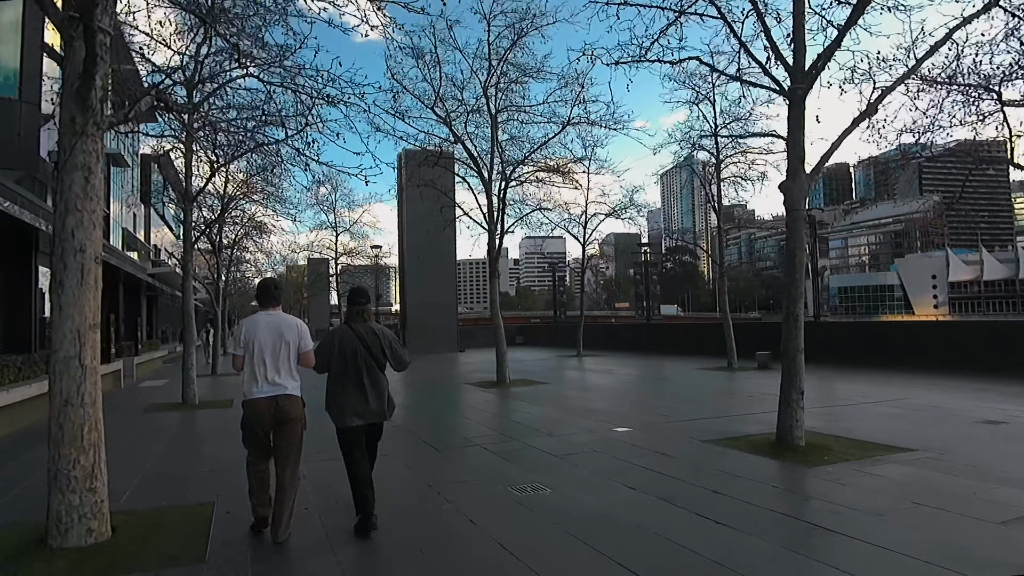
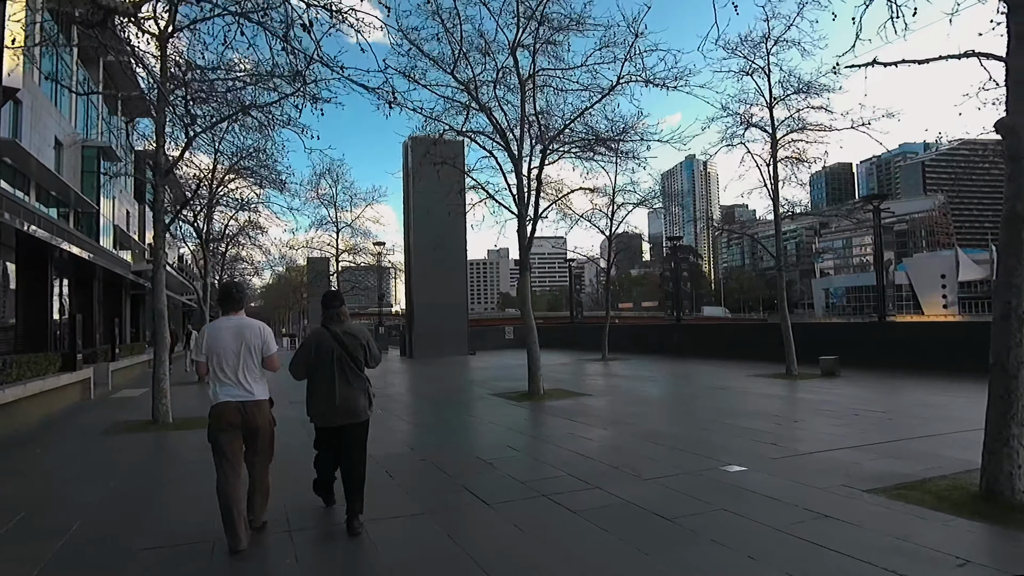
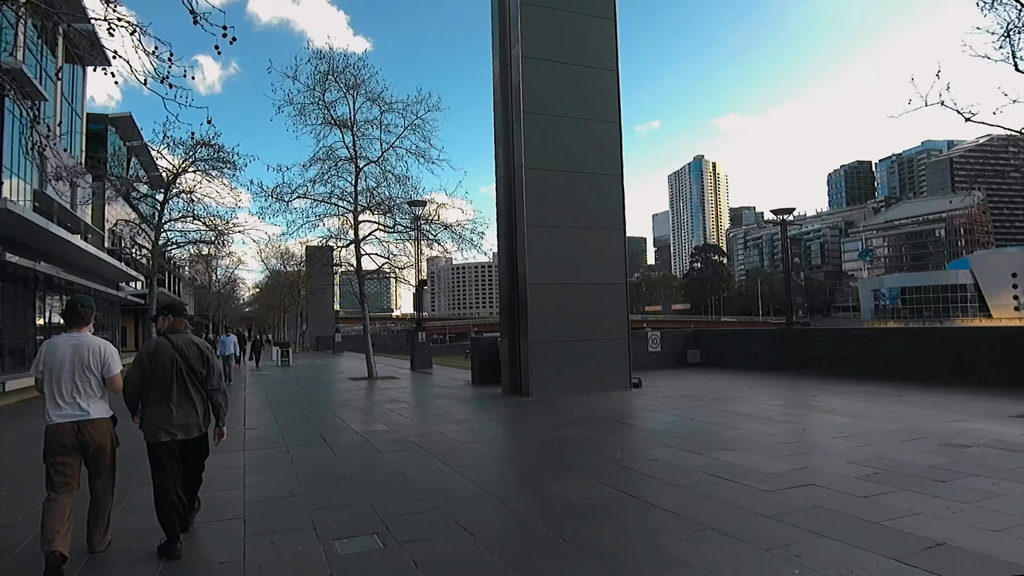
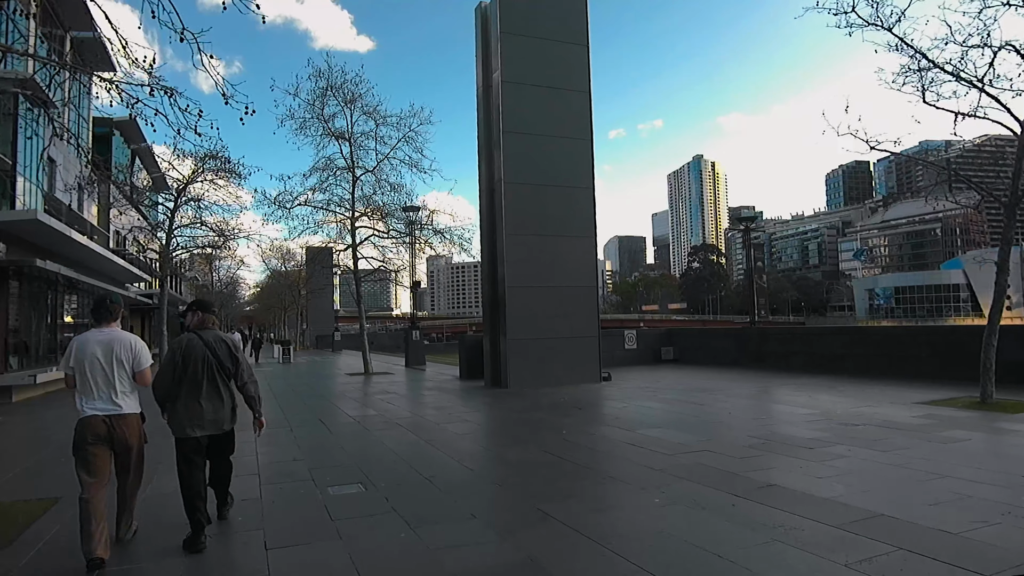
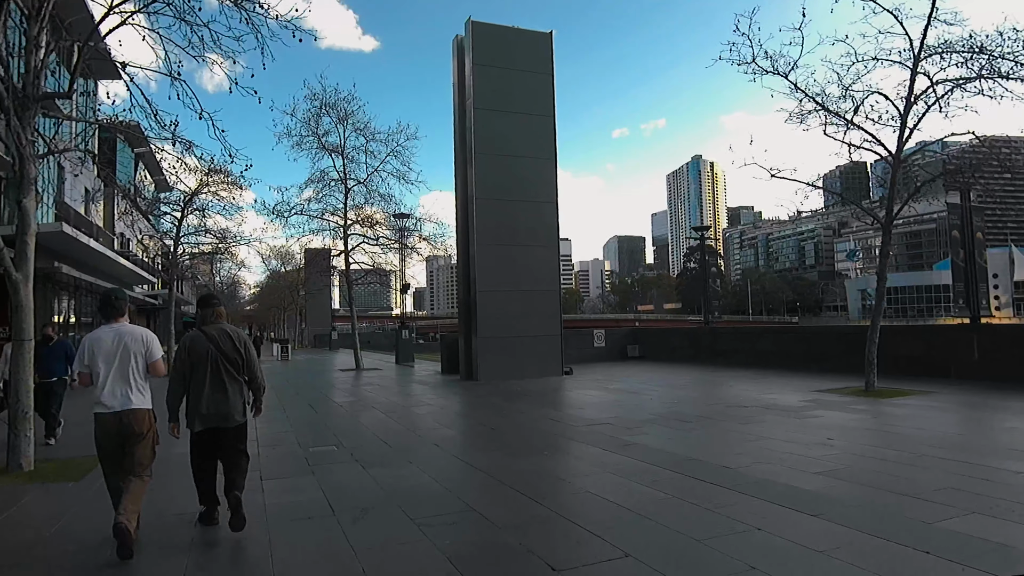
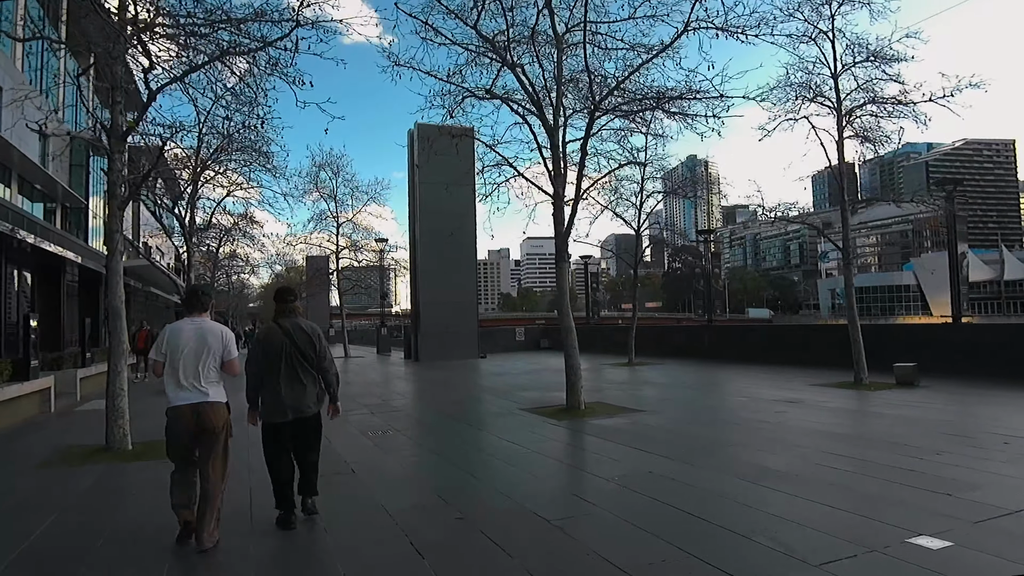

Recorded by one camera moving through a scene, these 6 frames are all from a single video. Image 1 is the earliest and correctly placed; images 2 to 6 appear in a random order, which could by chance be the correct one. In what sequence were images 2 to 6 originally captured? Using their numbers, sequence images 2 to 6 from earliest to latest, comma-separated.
2, 6, 5, 4, 3
